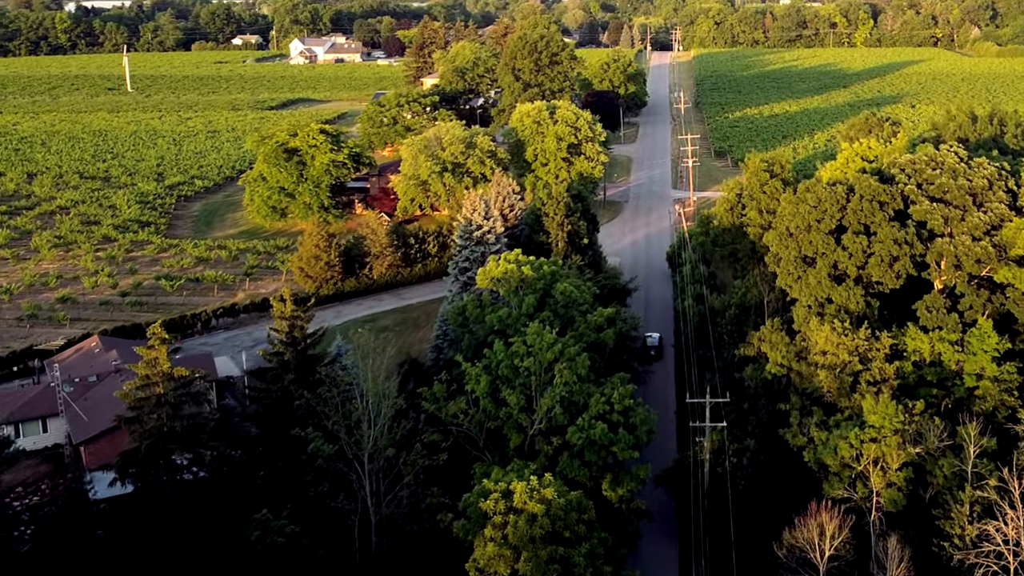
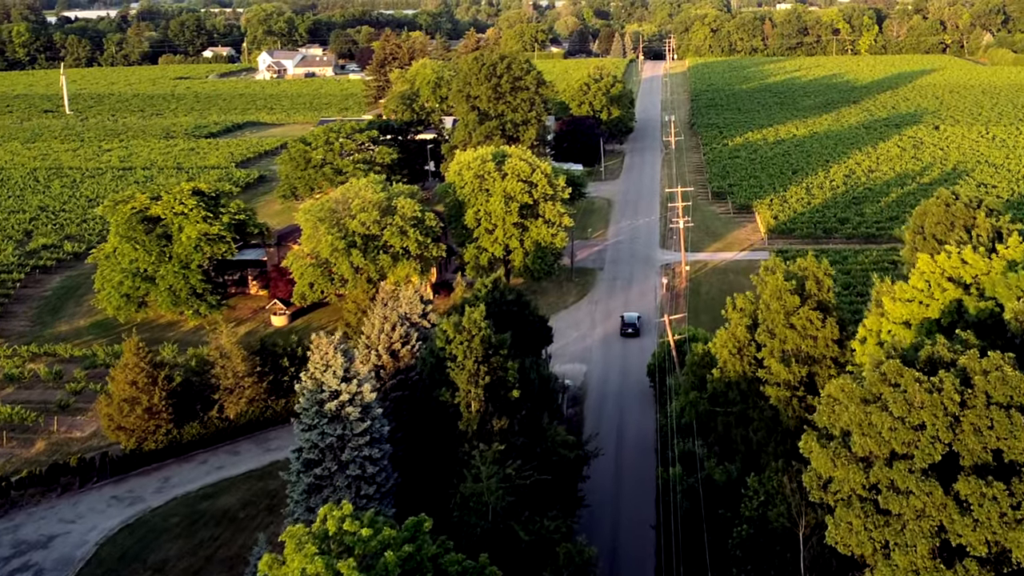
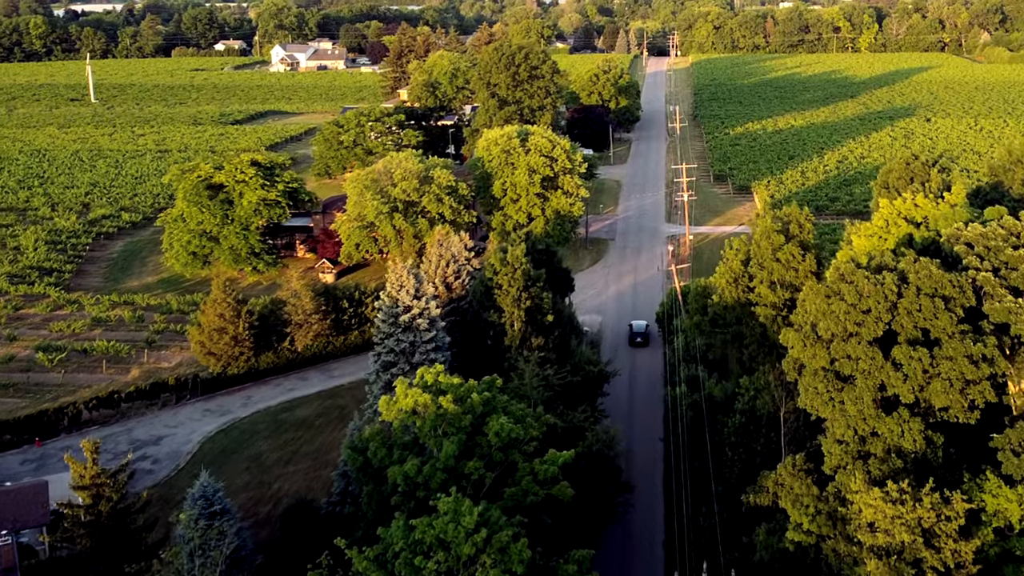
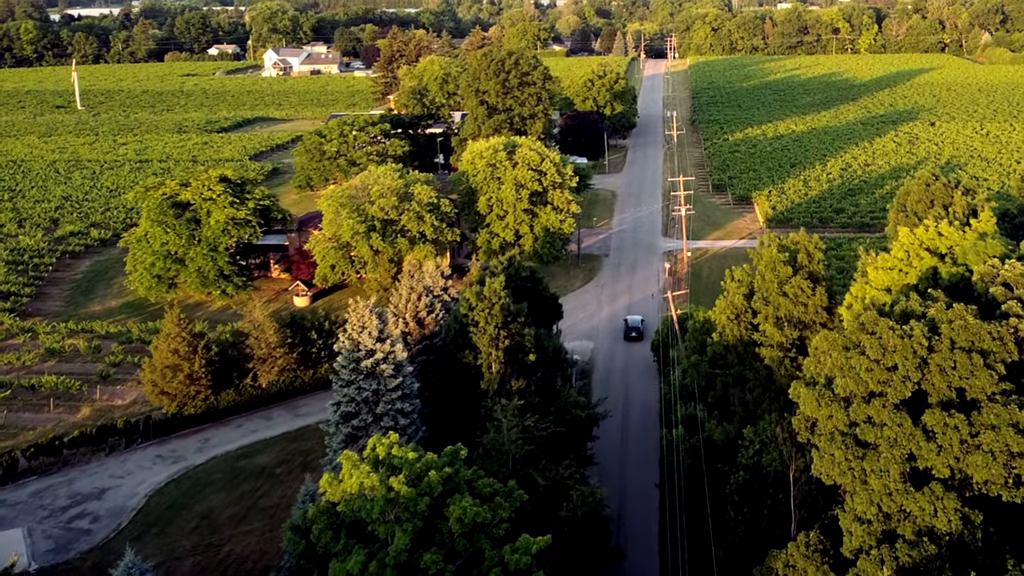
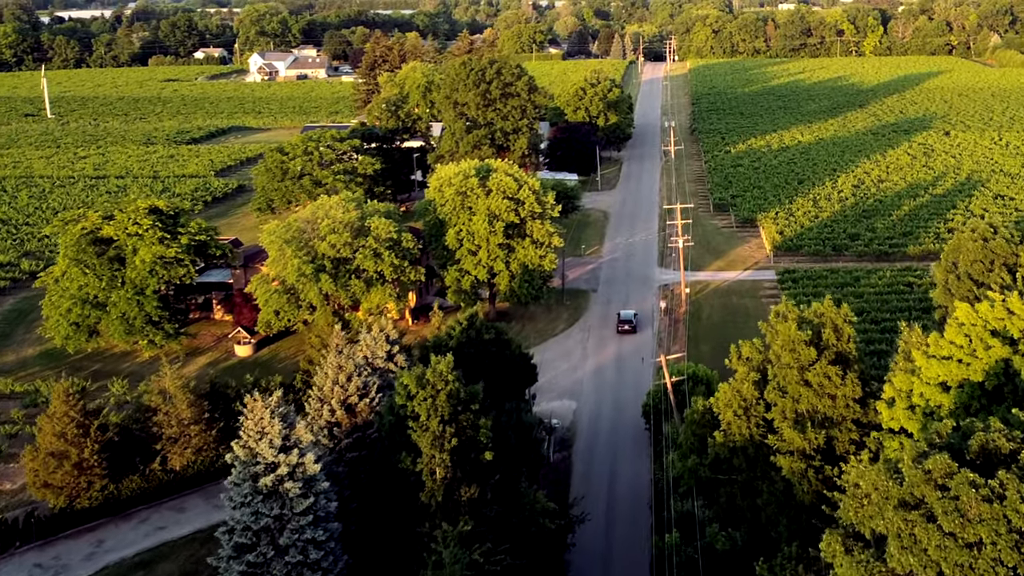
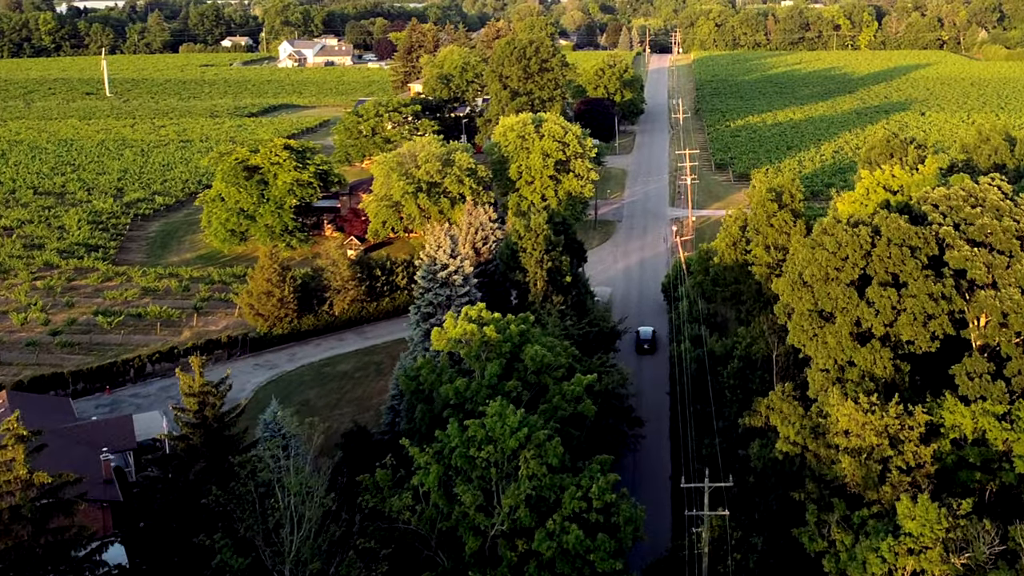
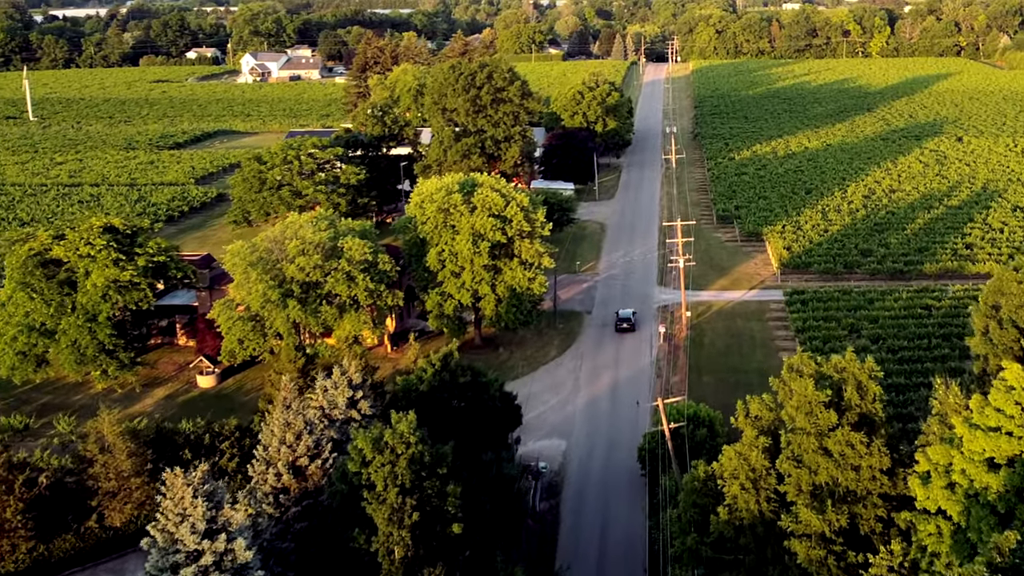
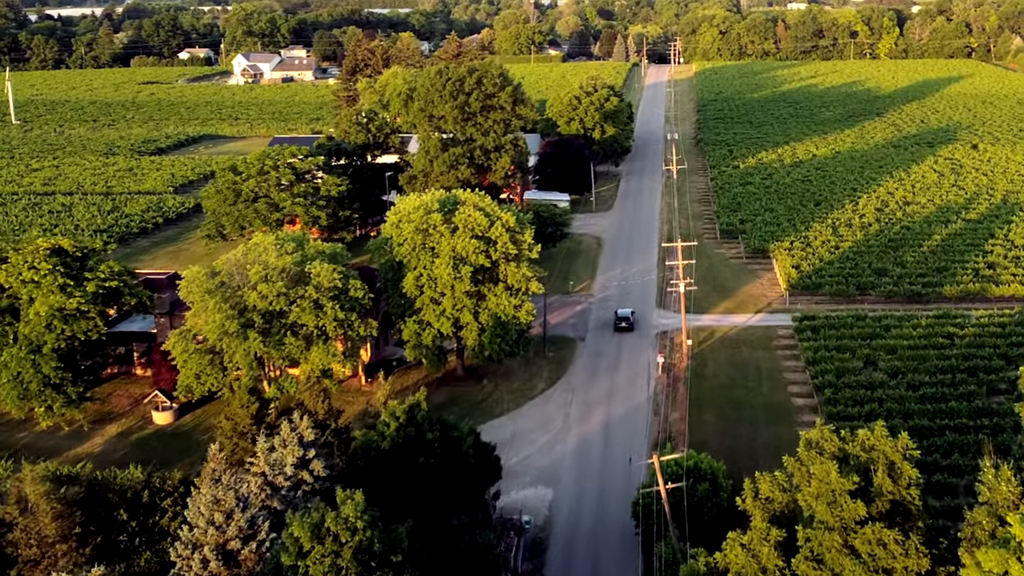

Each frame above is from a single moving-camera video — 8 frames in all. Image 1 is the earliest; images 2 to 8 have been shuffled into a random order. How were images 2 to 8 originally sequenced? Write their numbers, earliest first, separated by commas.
6, 3, 4, 2, 5, 7, 8
